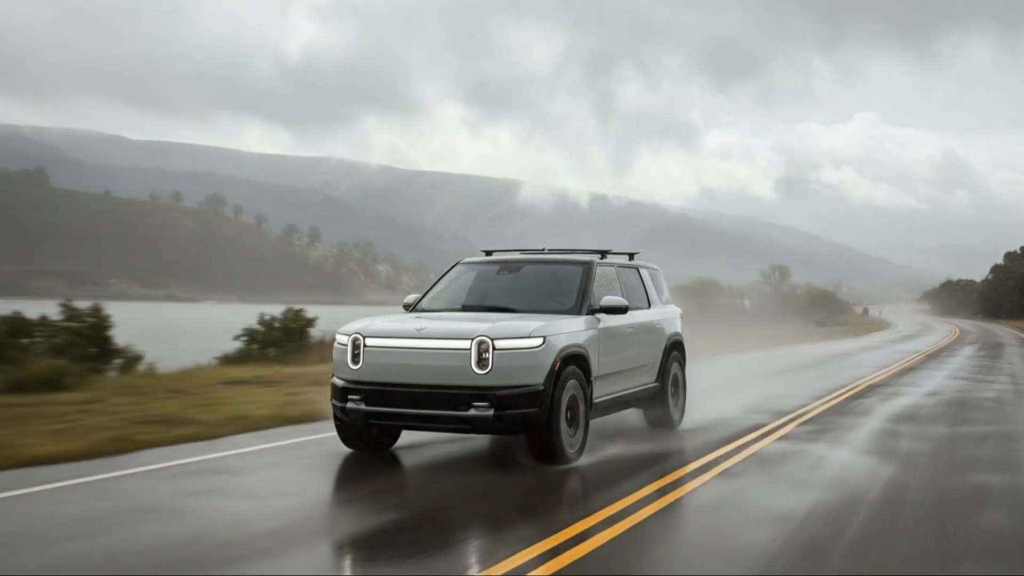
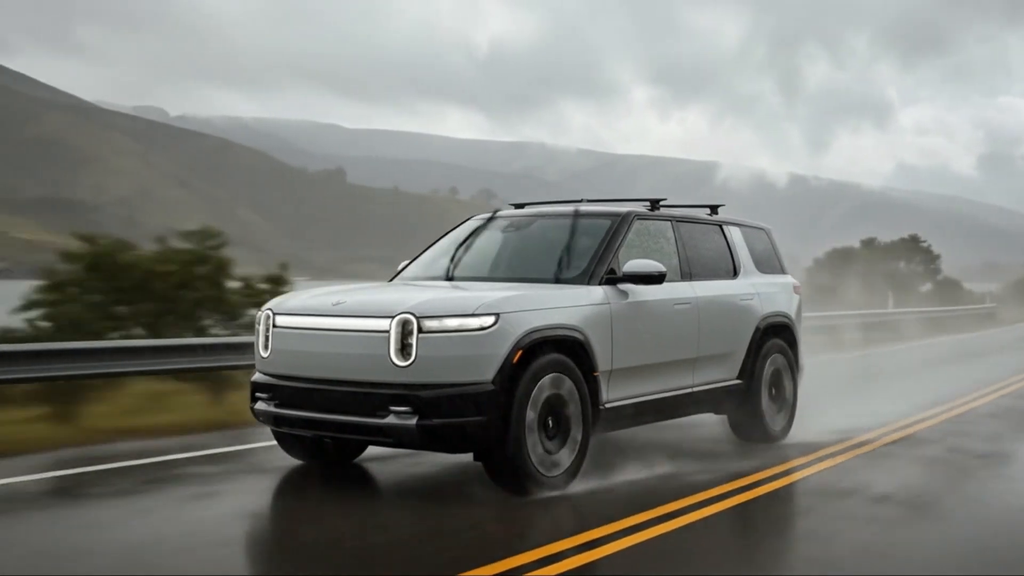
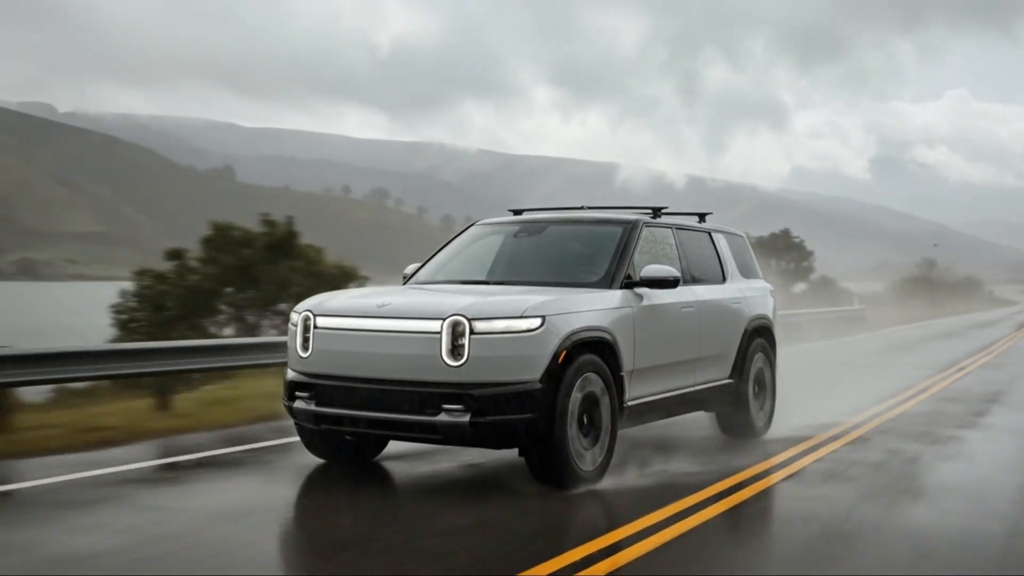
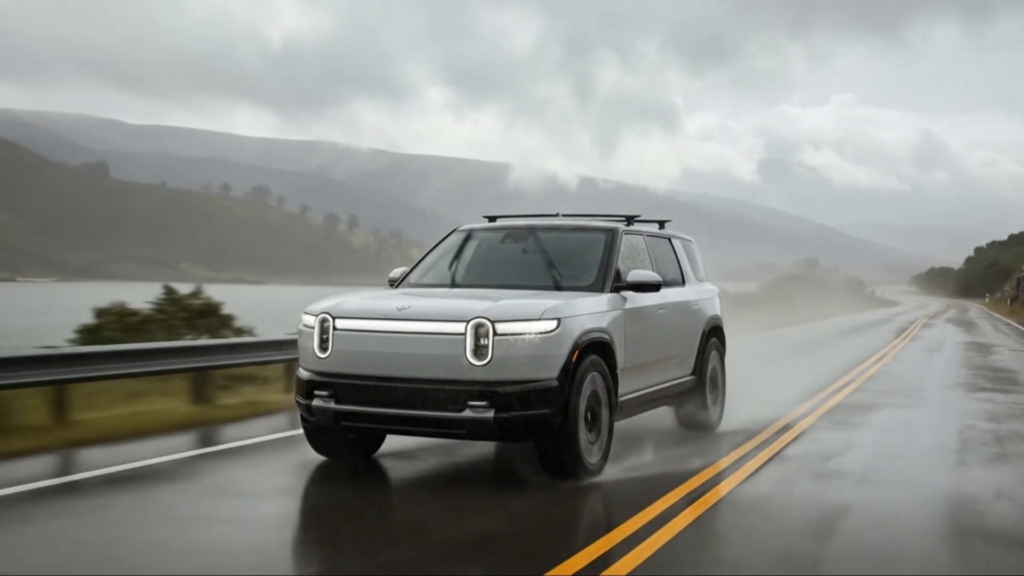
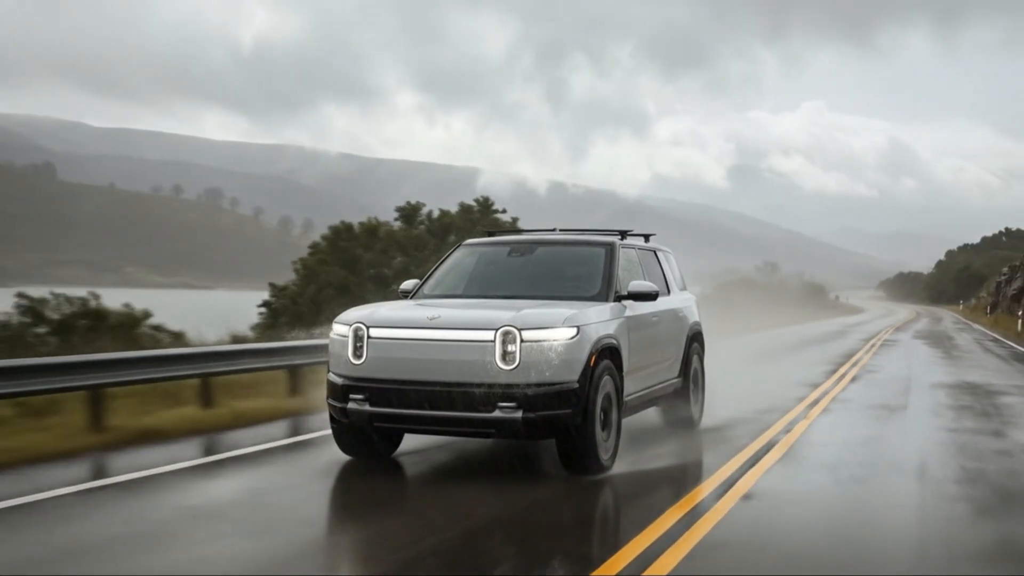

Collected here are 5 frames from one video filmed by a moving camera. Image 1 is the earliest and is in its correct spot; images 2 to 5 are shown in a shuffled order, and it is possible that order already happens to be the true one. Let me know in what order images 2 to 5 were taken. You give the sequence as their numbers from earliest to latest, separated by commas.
5, 4, 3, 2
